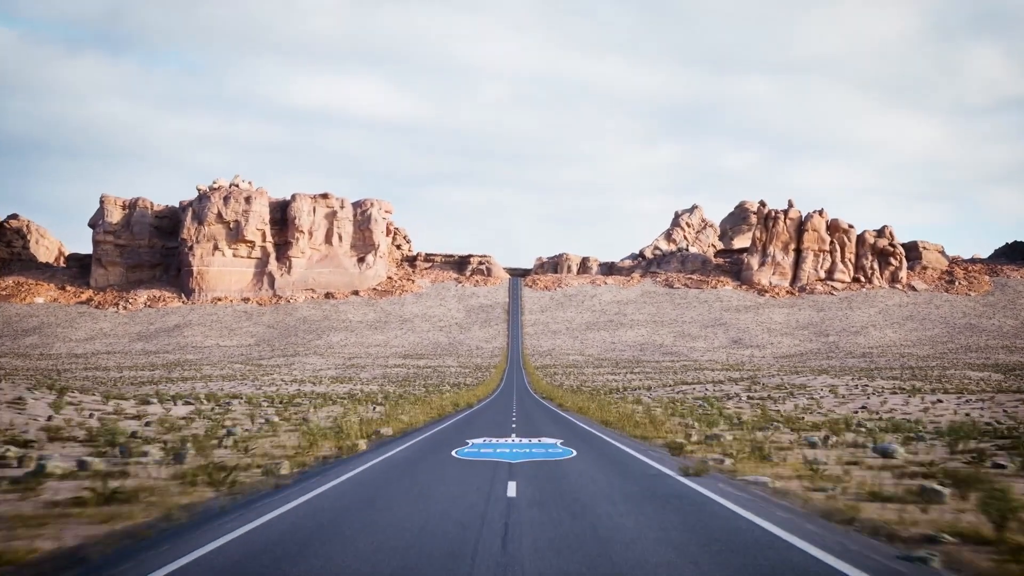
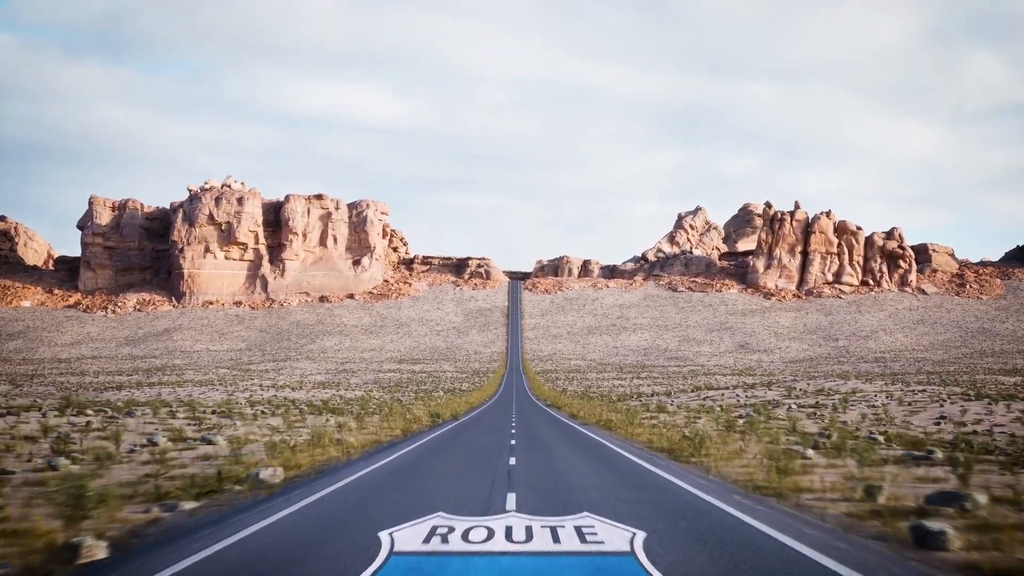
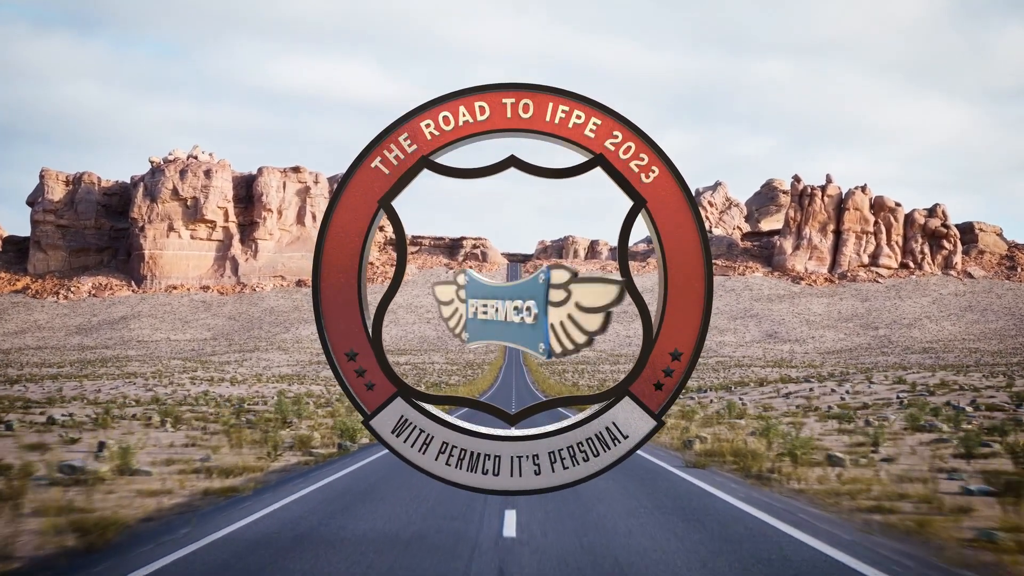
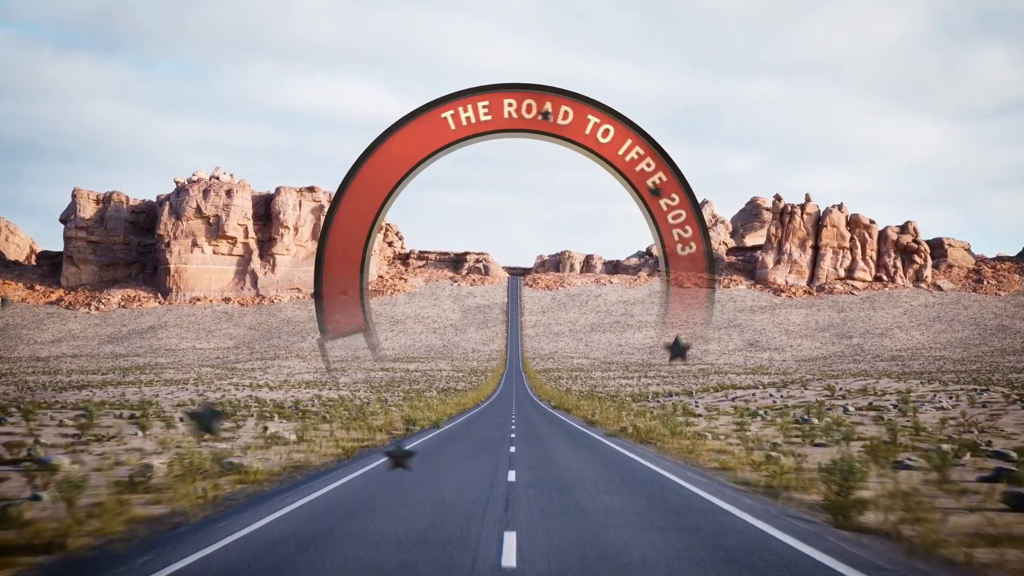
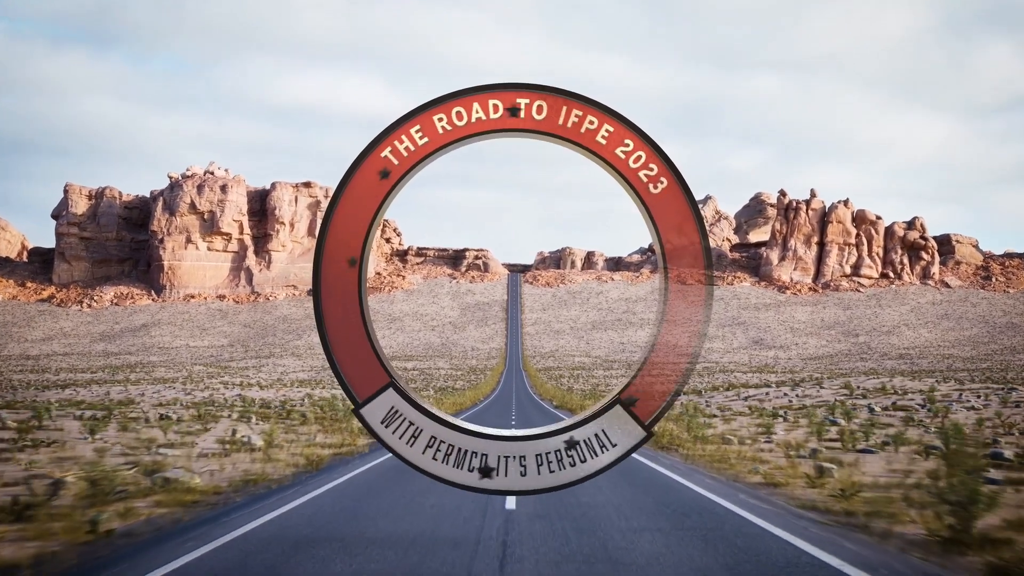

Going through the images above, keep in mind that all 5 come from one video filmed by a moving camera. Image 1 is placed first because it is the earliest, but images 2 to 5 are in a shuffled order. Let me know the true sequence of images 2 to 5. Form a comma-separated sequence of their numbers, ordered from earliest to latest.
2, 4, 5, 3
